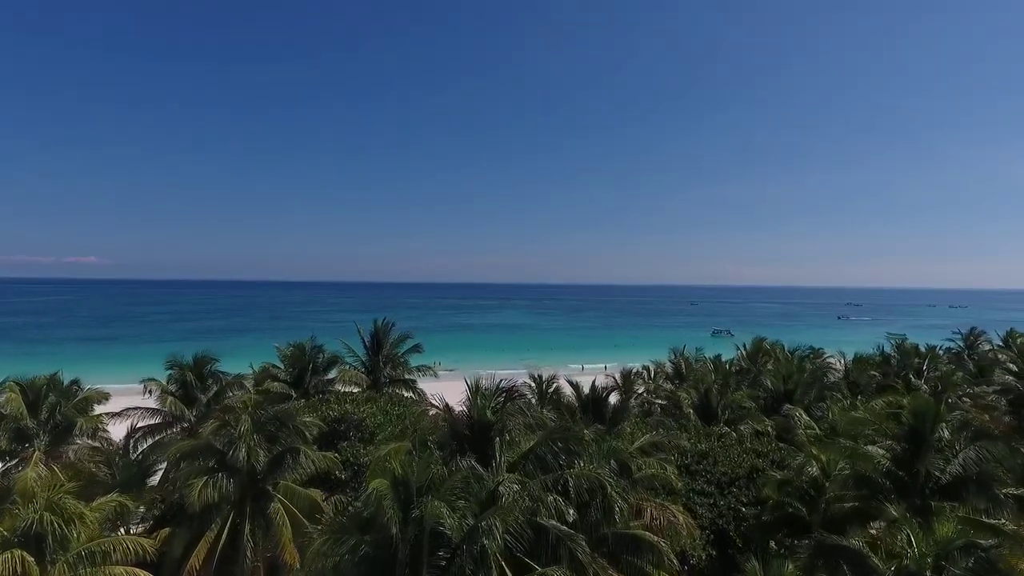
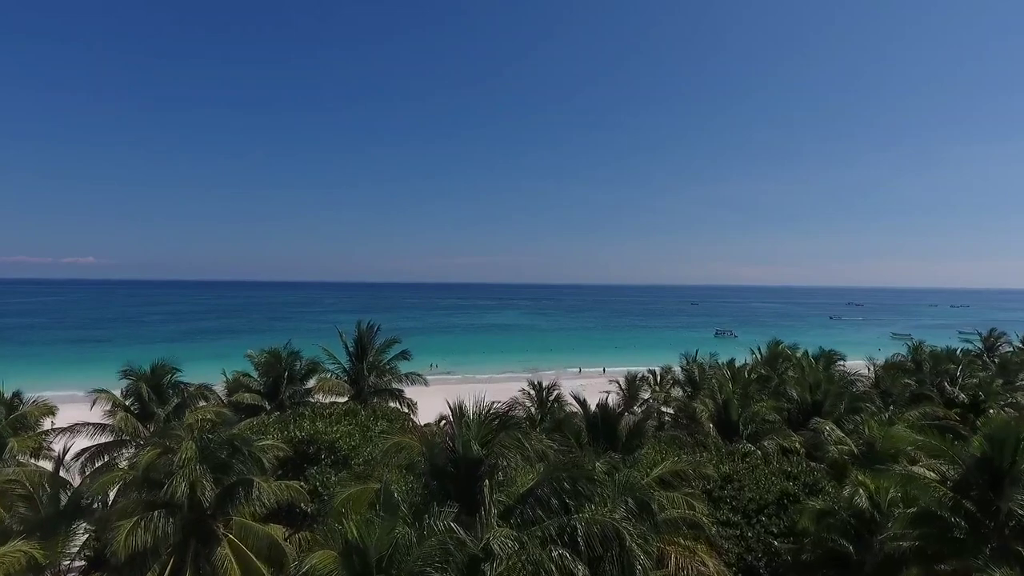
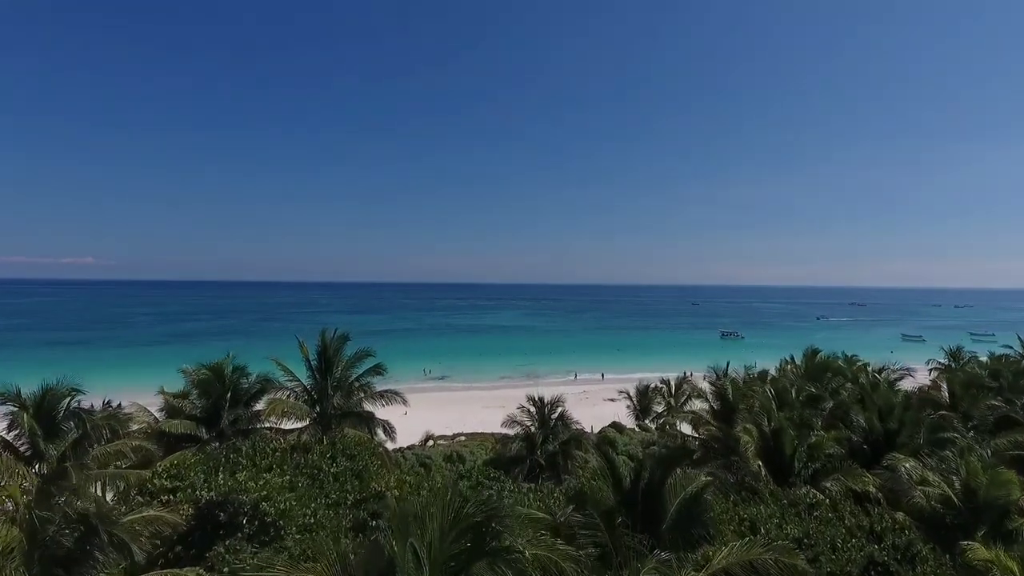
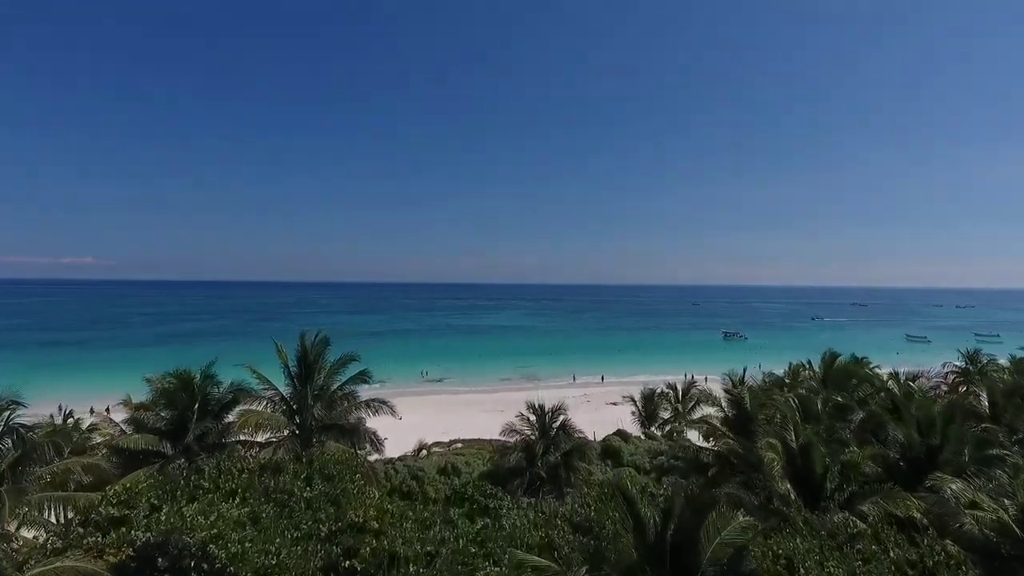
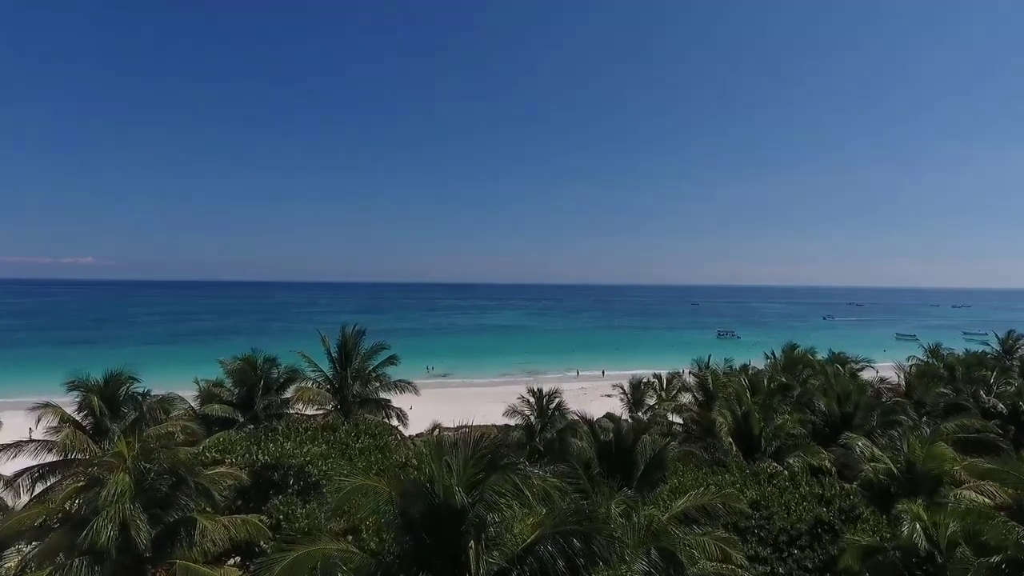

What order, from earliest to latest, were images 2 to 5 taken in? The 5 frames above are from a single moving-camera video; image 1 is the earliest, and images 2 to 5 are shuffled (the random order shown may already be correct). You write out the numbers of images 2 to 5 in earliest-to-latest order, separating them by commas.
2, 5, 3, 4
